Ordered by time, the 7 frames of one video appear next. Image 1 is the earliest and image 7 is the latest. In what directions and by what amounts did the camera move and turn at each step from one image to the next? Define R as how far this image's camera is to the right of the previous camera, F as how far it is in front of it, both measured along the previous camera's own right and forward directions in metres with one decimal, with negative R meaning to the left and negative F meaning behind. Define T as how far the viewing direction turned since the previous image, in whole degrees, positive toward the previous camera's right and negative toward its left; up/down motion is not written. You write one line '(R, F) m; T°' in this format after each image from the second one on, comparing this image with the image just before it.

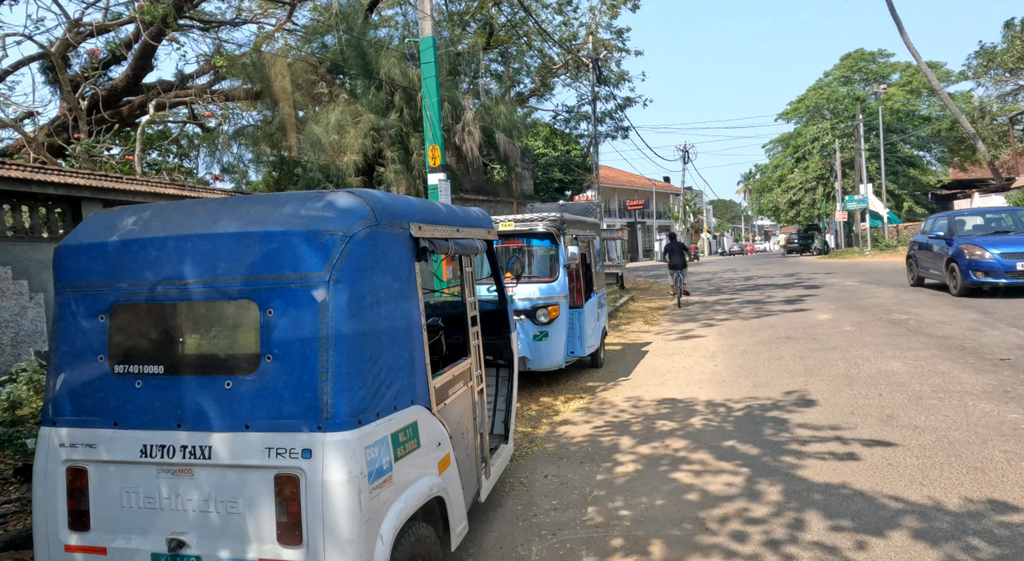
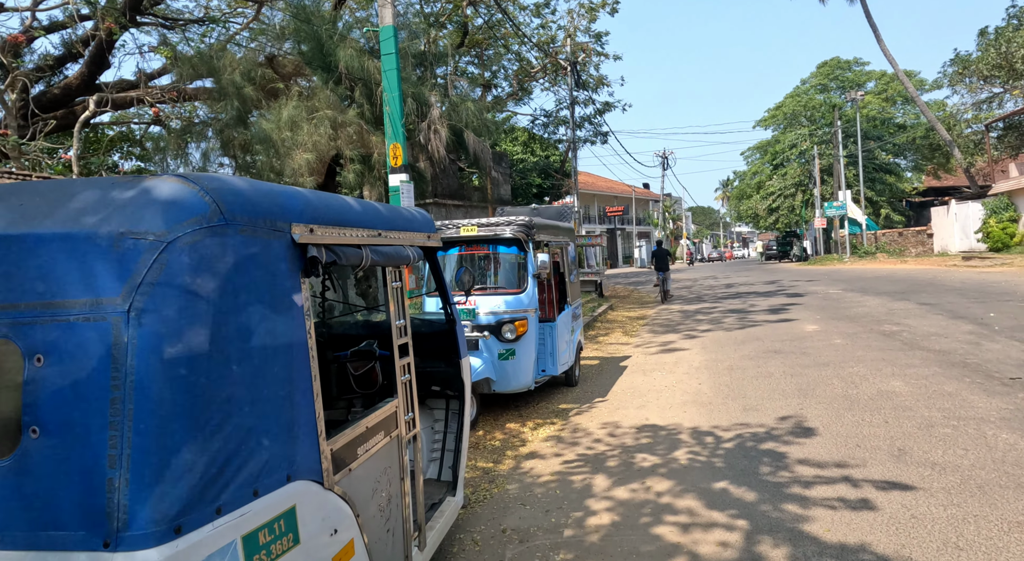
(+0.2, +0.8) m; +2°
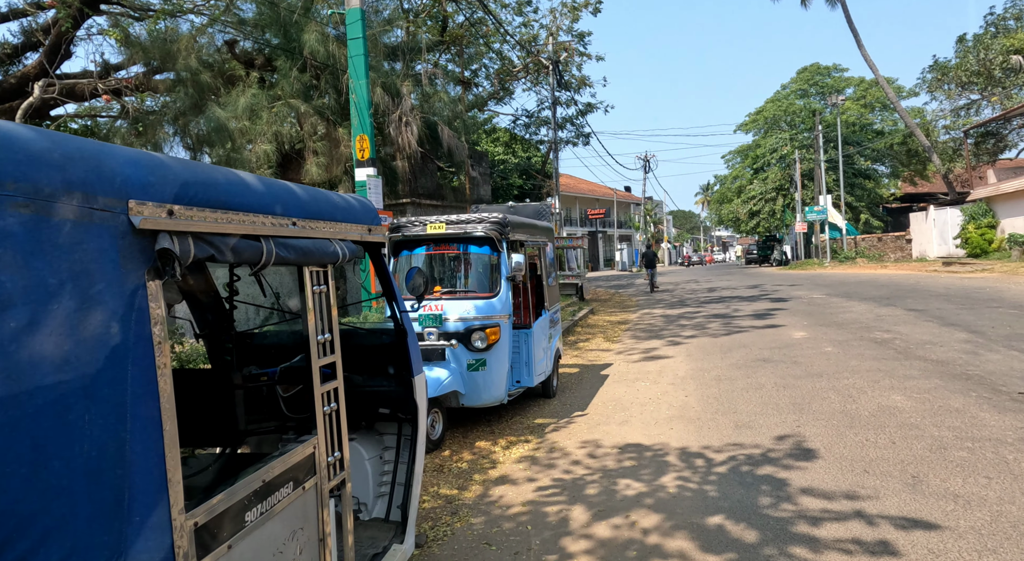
(+0.1, +0.6) m; +2°
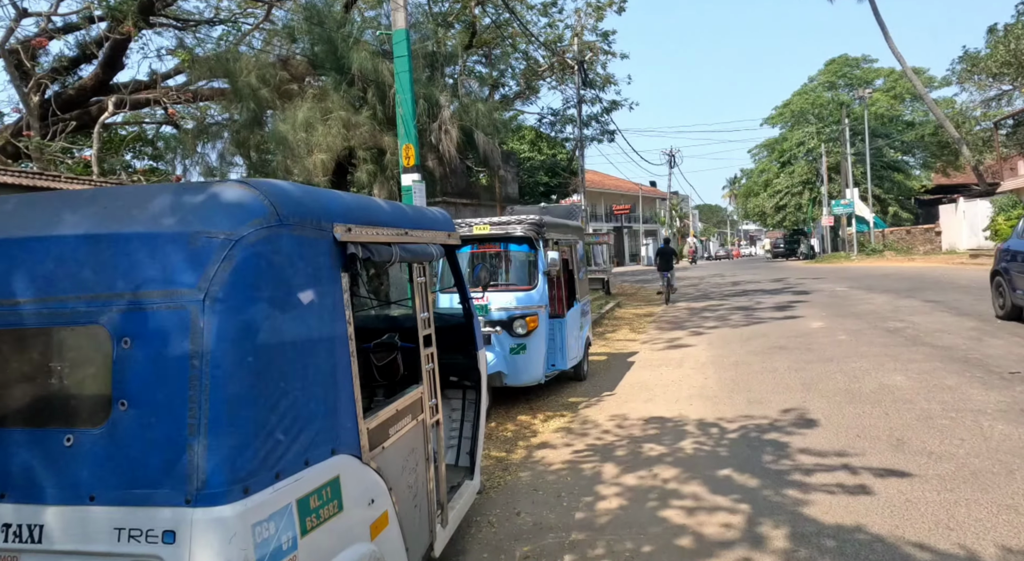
(-0.1, -0.9) m; -2°
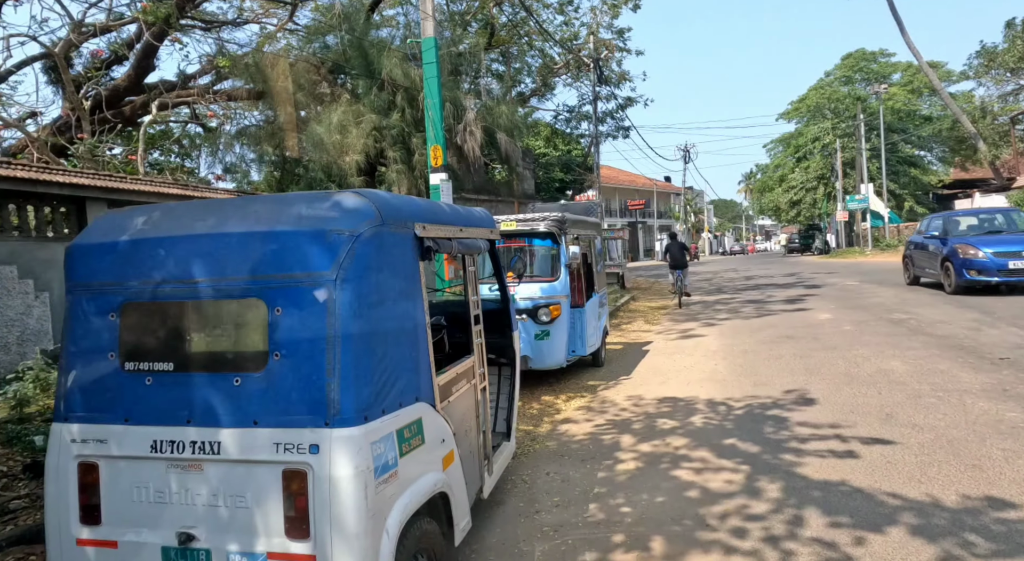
(-0.1, -0.6) m; -1°
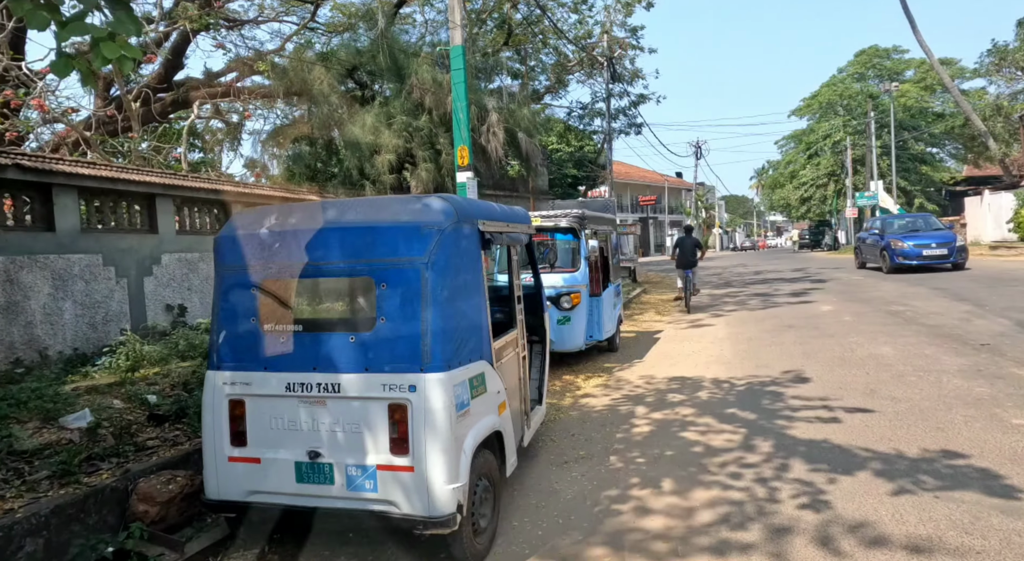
(-0.2, -0.8) m; -1°
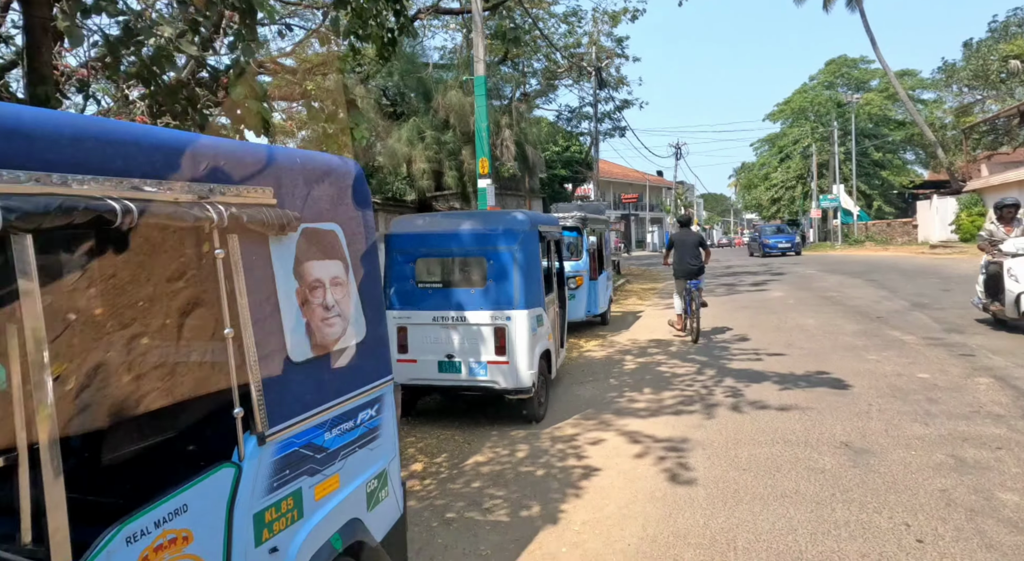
(-0.6, -2.6) m; +2°
